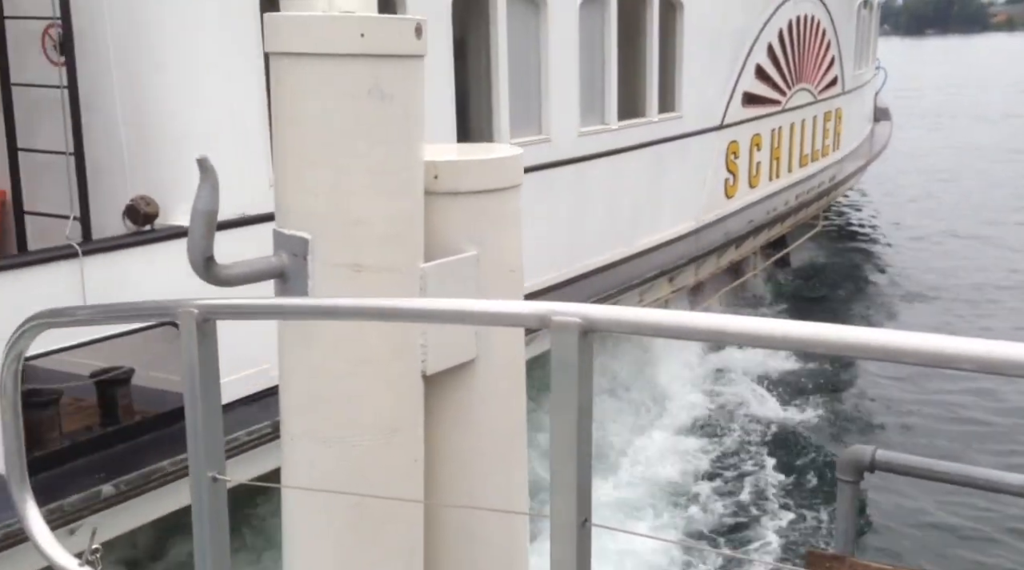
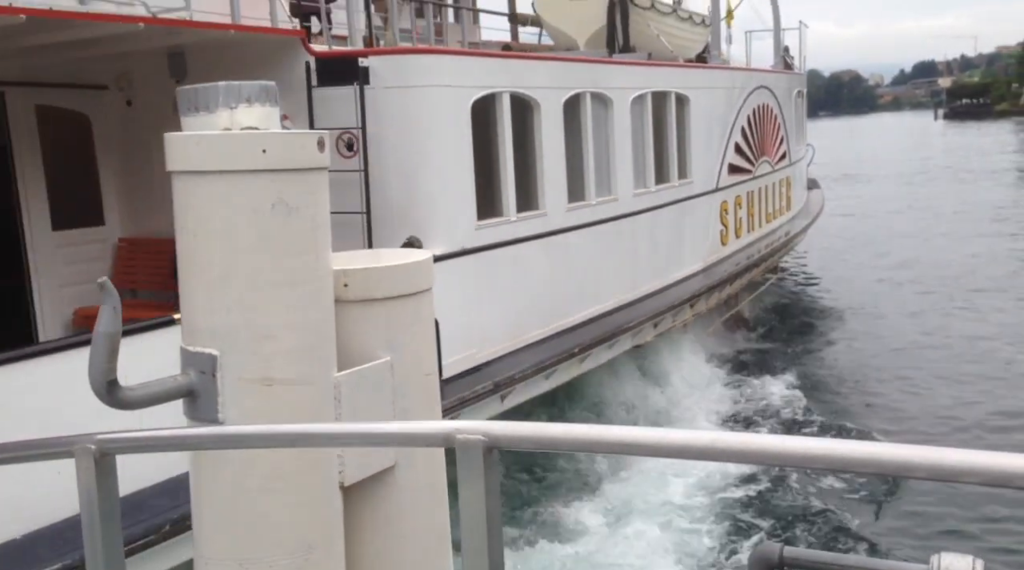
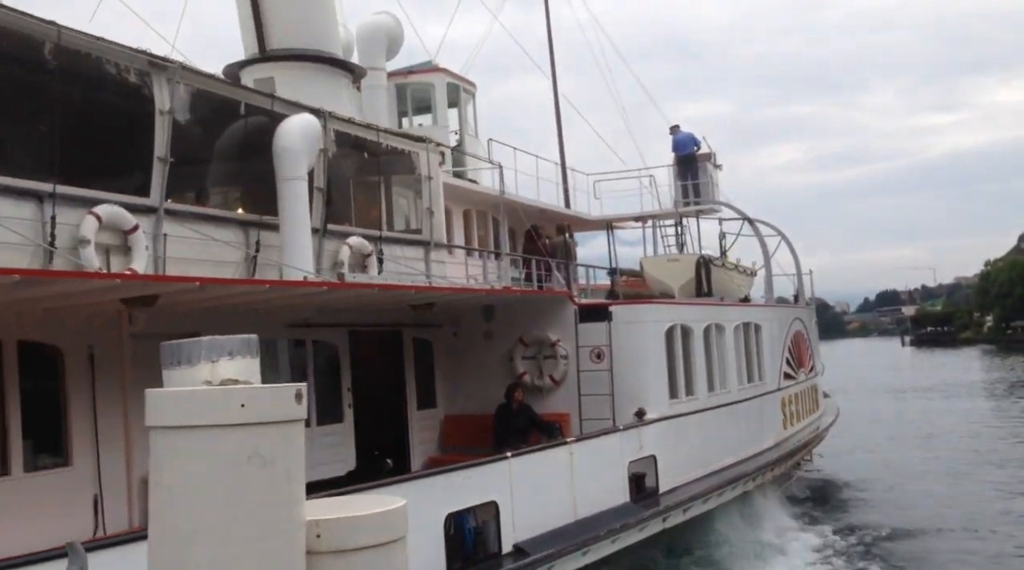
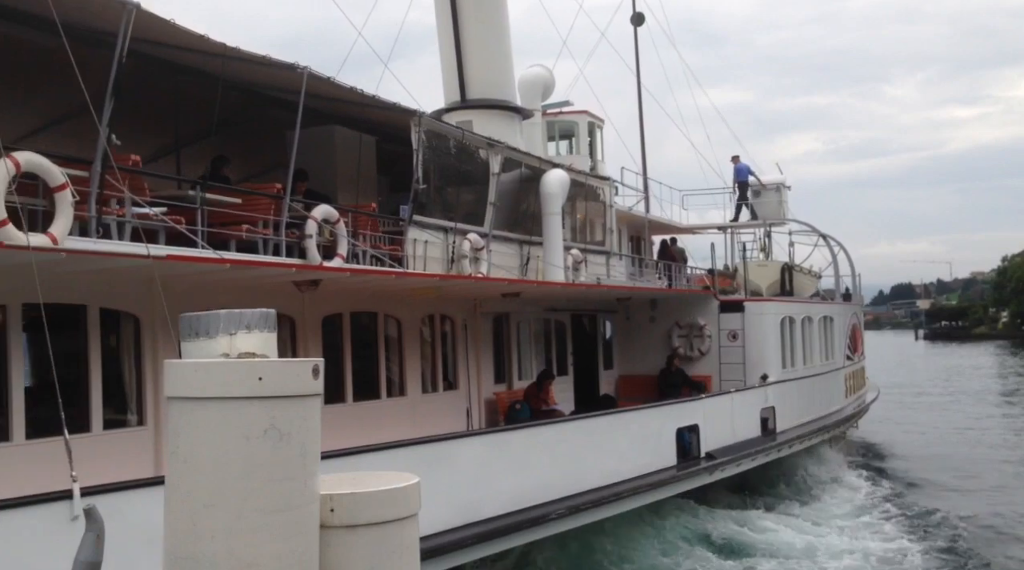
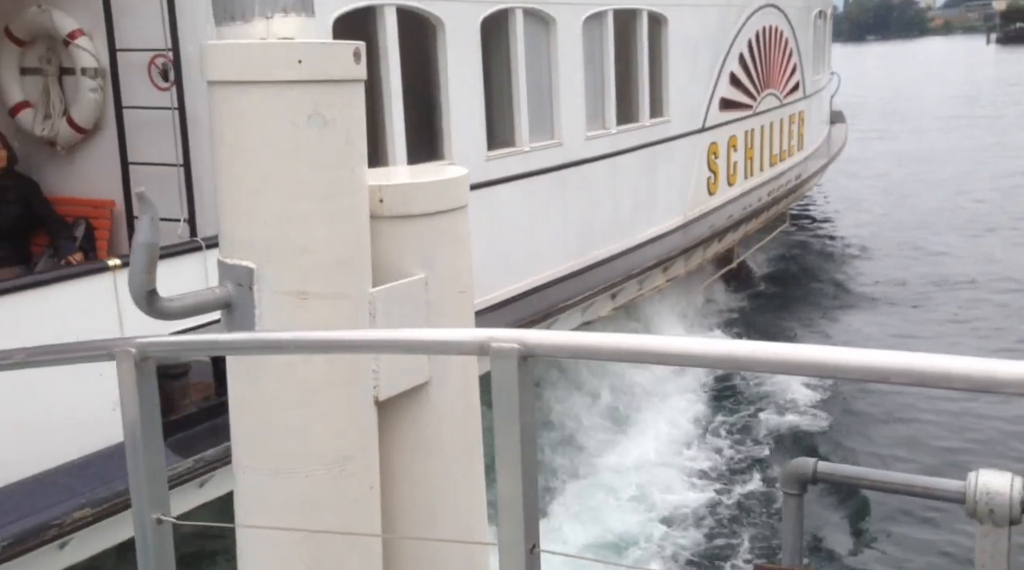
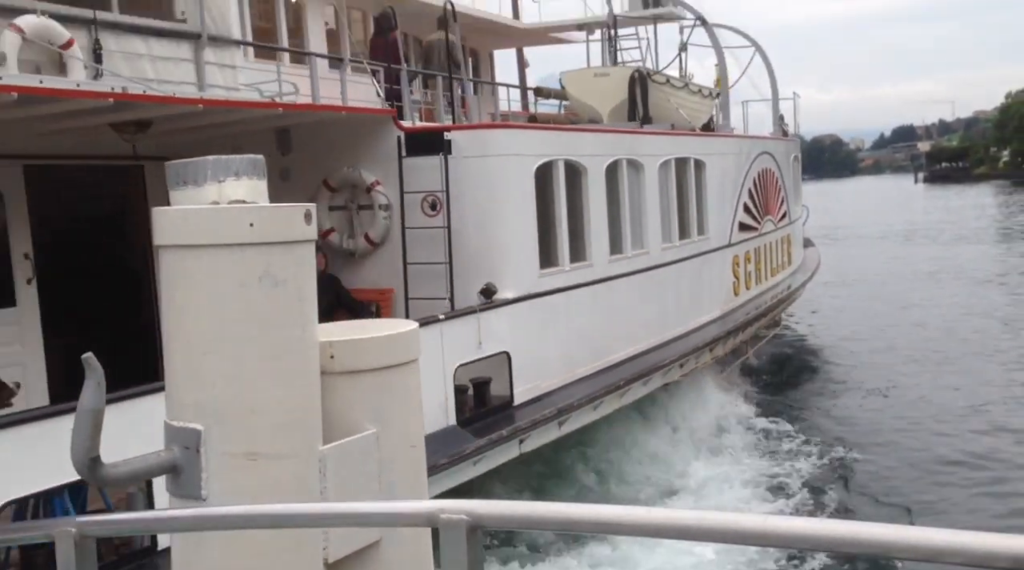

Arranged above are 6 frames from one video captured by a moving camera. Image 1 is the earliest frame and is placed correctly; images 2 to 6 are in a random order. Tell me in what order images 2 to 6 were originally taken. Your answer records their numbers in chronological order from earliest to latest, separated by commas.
5, 2, 6, 3, 4
